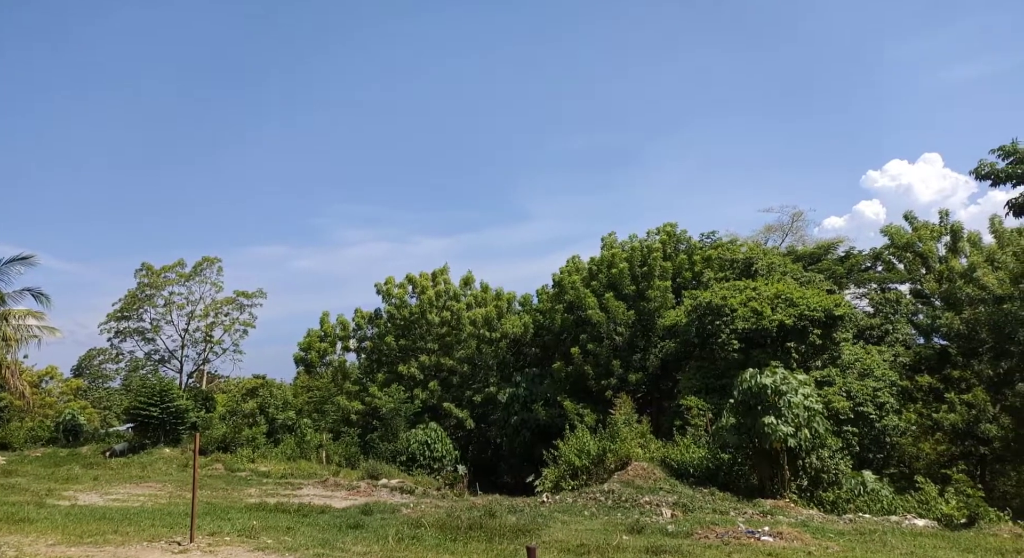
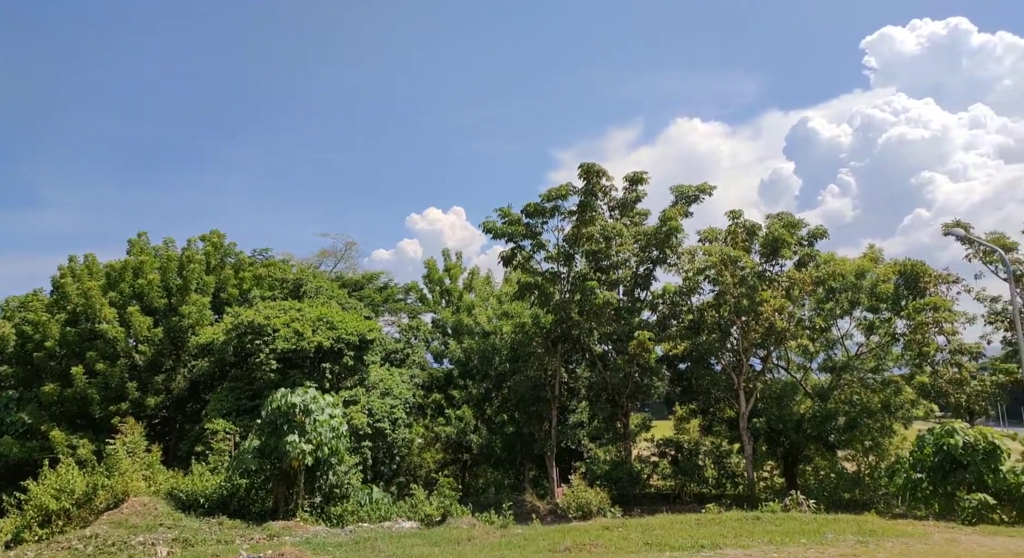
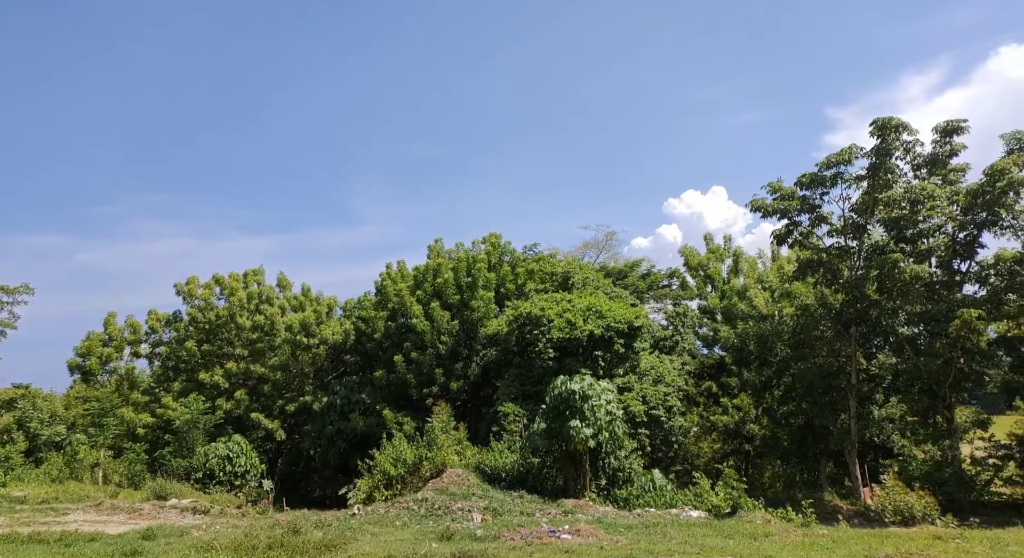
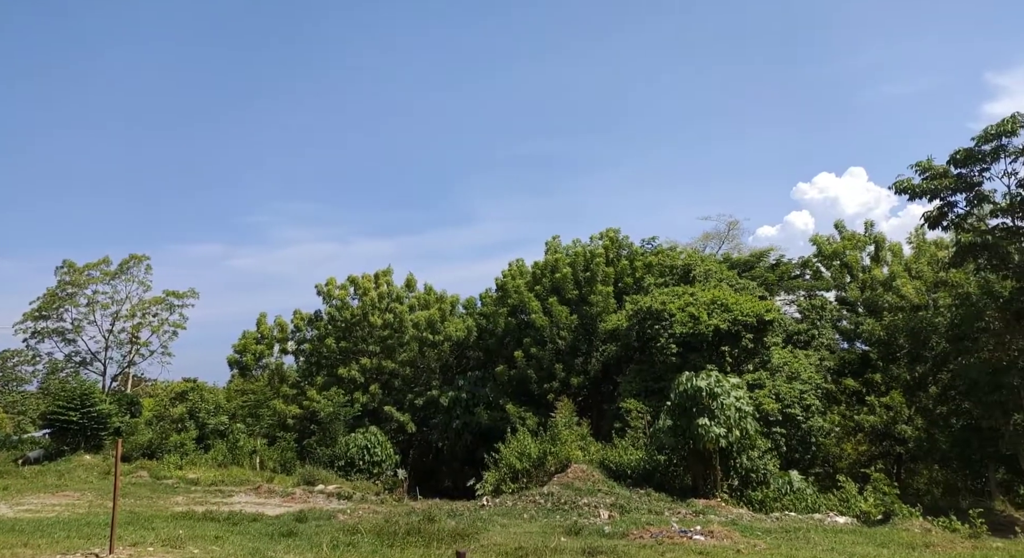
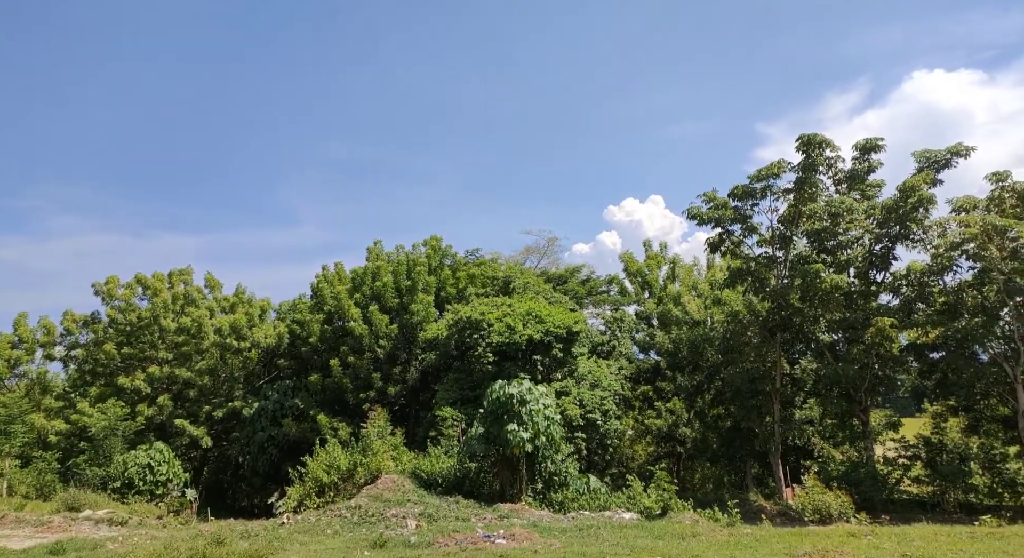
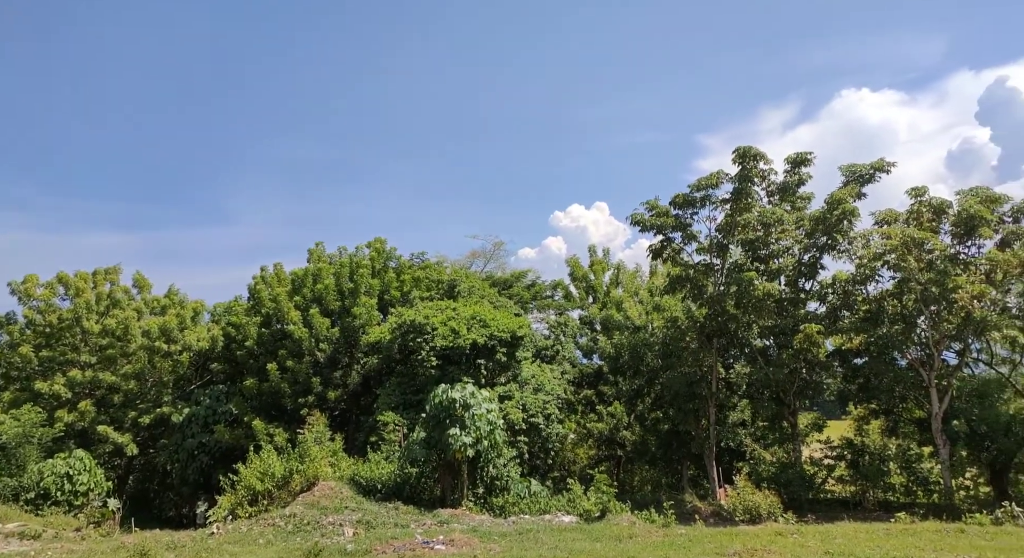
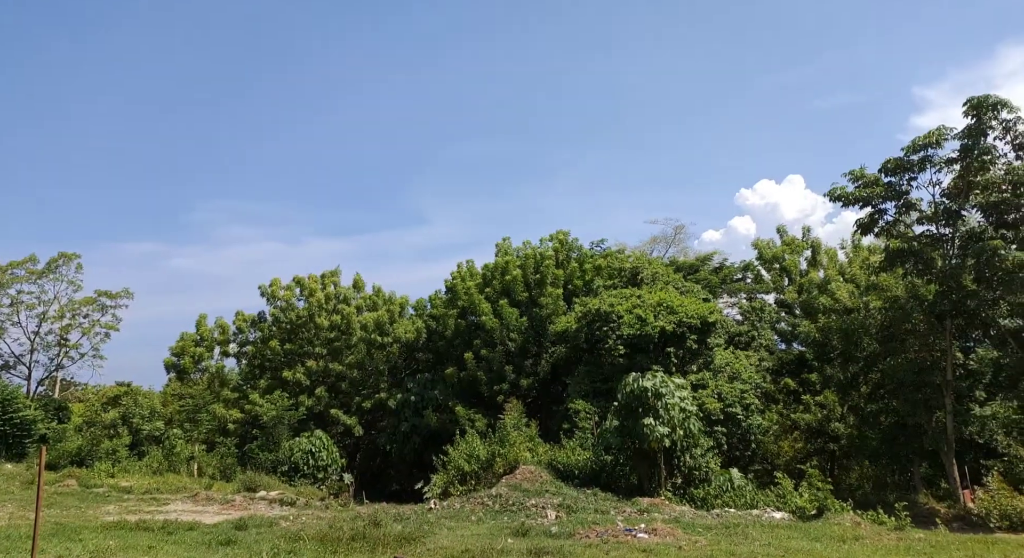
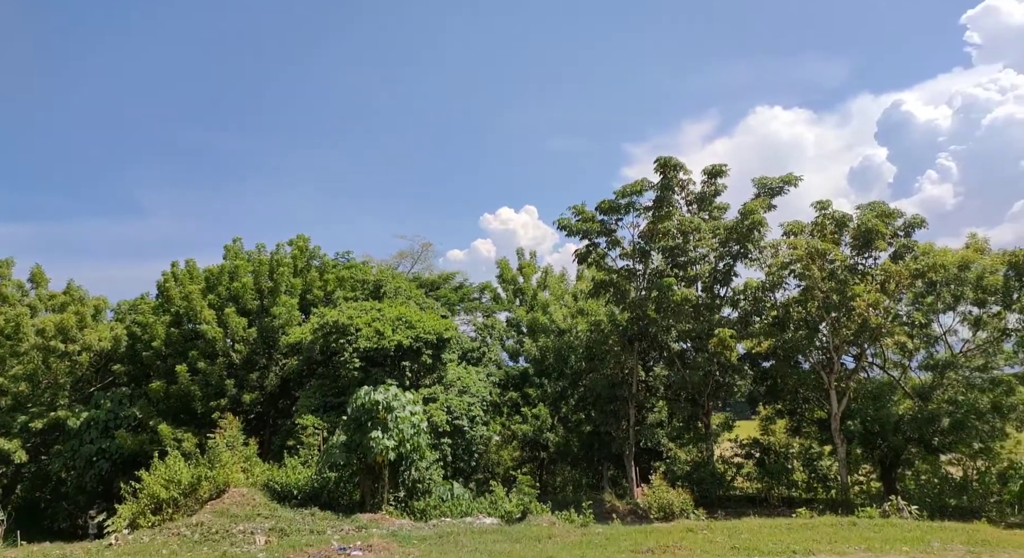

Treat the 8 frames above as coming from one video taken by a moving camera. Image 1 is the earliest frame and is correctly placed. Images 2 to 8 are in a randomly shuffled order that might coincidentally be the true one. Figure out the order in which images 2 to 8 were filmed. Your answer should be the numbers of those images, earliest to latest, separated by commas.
4, 7, 3, 5, 6, 8, 2
